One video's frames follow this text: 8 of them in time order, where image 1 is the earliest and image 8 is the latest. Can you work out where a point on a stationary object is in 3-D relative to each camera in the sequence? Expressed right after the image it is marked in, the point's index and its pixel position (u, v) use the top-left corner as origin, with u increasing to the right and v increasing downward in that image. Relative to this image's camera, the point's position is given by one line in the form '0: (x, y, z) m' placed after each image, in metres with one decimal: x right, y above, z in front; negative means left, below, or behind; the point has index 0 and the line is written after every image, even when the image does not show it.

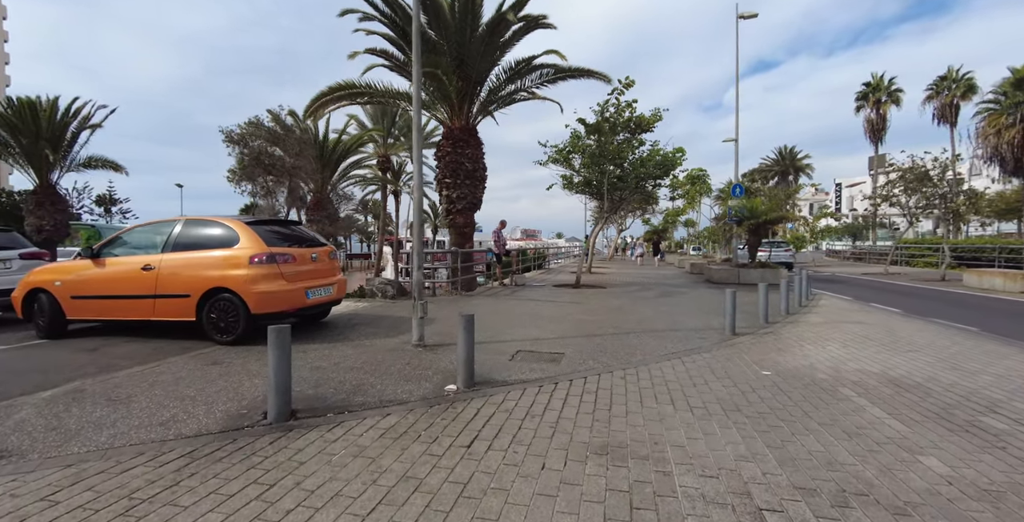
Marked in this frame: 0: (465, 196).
0: (-1.4, +1.9, +13.4) m
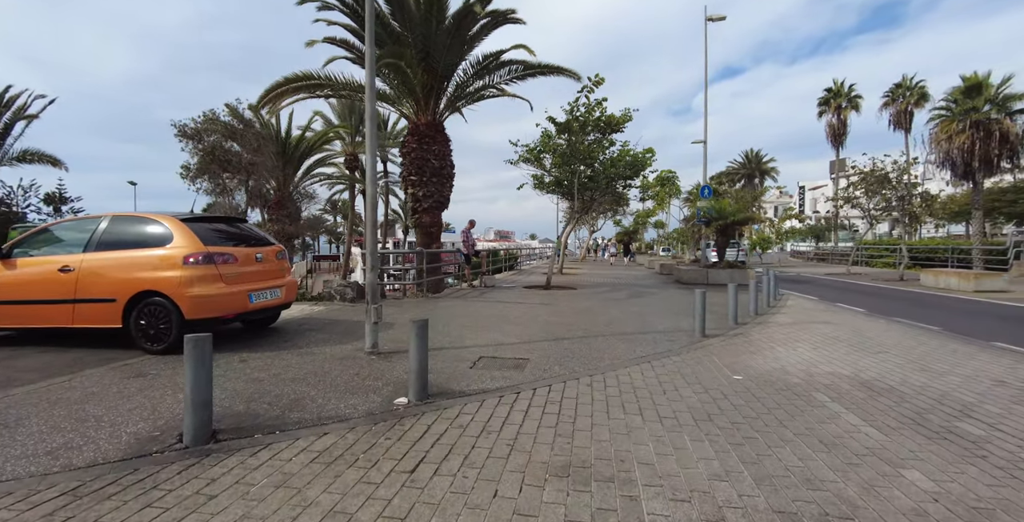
0: (-2.3, +1.9, +12.9) m
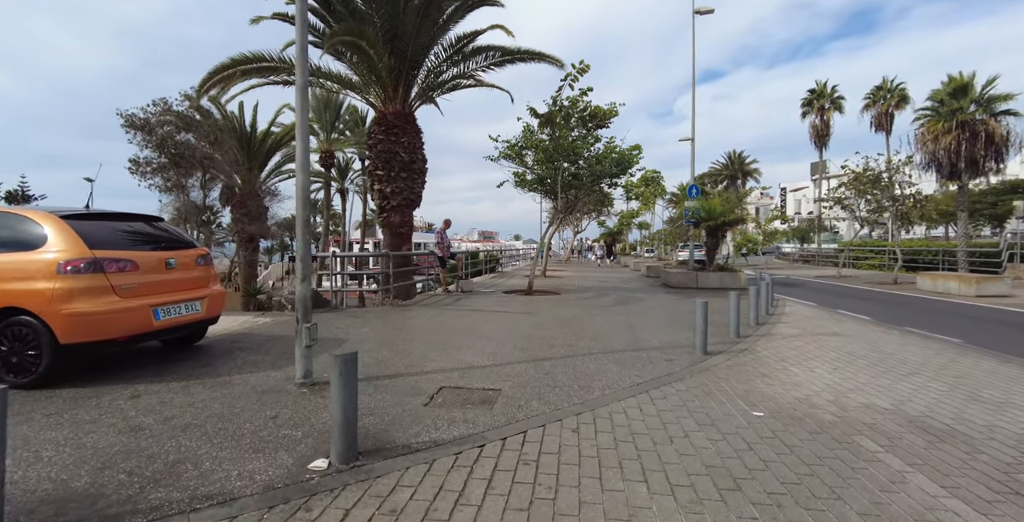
0: (-2.9, +1.8, +11.7) m
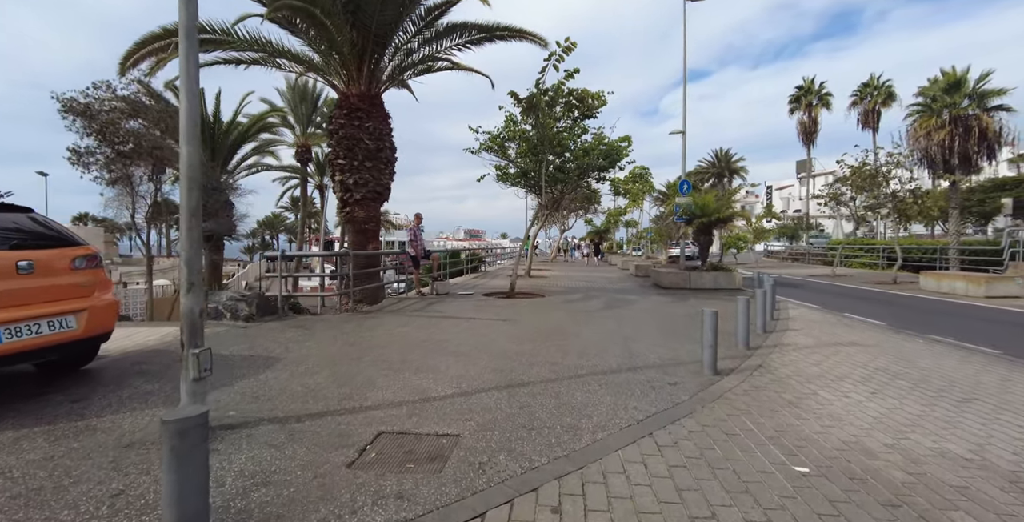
0: (-3.4, +1.8, +10.5) m
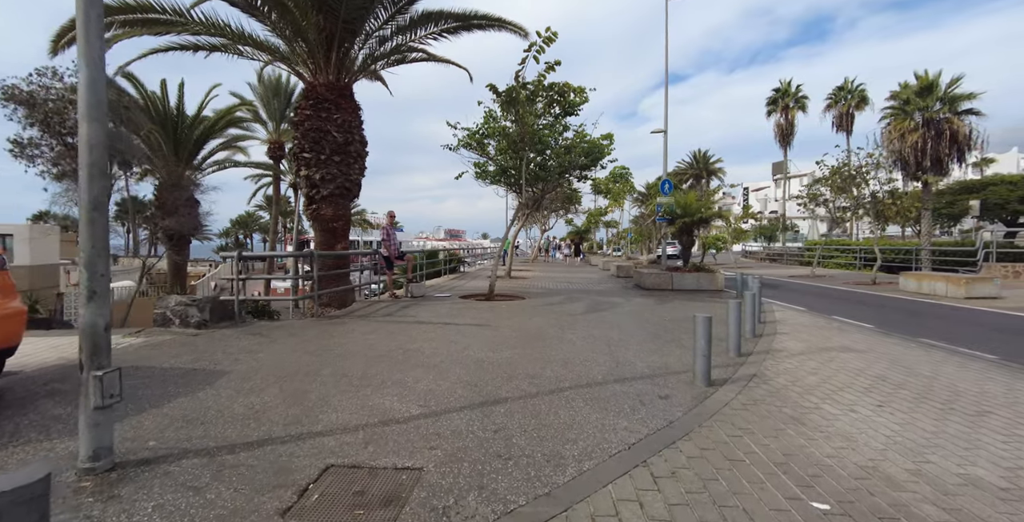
0: (-3.8, +1.8, +9.8) m
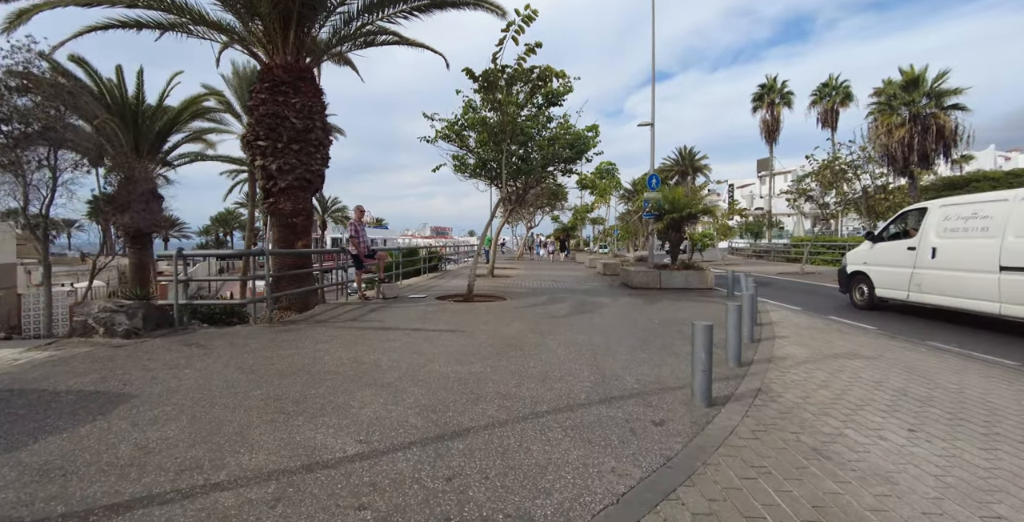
0: (-4.3, +1.8, +8.9) m
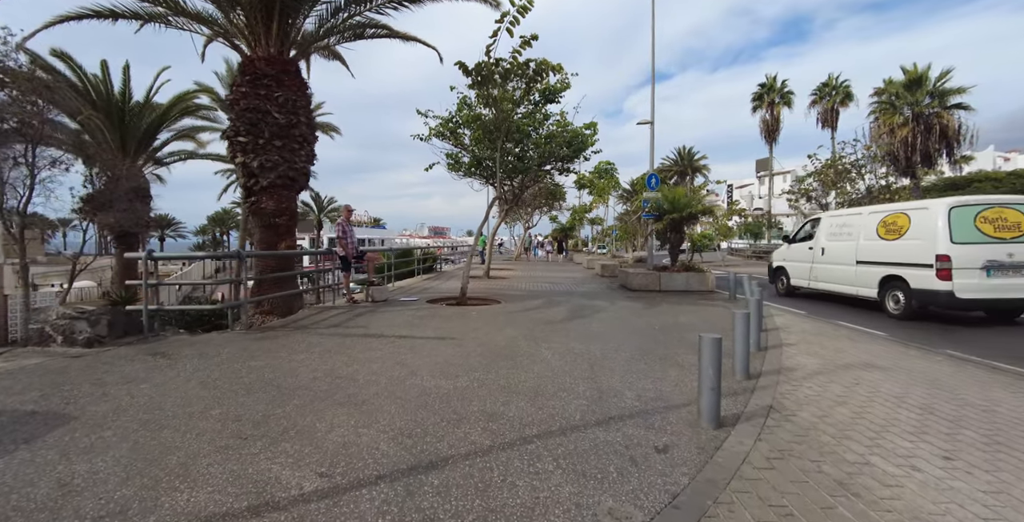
0: (-4.4, +1.8, +8.5) m
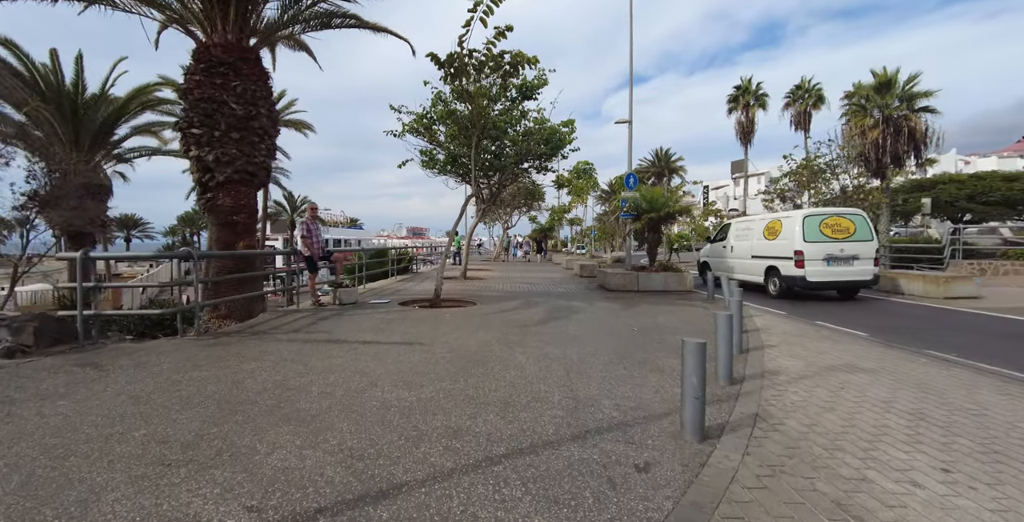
0: (-4.9, +1.8, +7.9) m
